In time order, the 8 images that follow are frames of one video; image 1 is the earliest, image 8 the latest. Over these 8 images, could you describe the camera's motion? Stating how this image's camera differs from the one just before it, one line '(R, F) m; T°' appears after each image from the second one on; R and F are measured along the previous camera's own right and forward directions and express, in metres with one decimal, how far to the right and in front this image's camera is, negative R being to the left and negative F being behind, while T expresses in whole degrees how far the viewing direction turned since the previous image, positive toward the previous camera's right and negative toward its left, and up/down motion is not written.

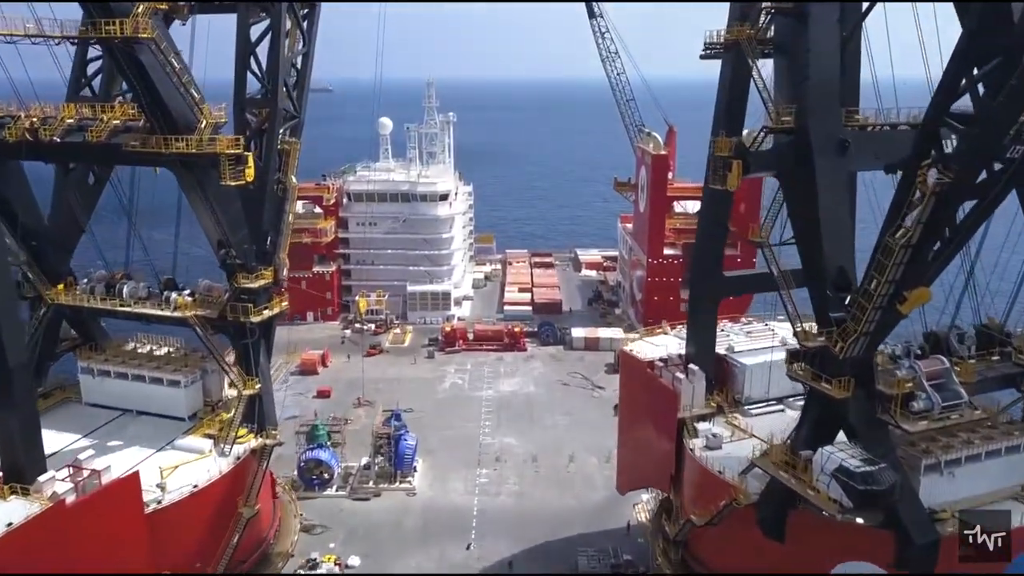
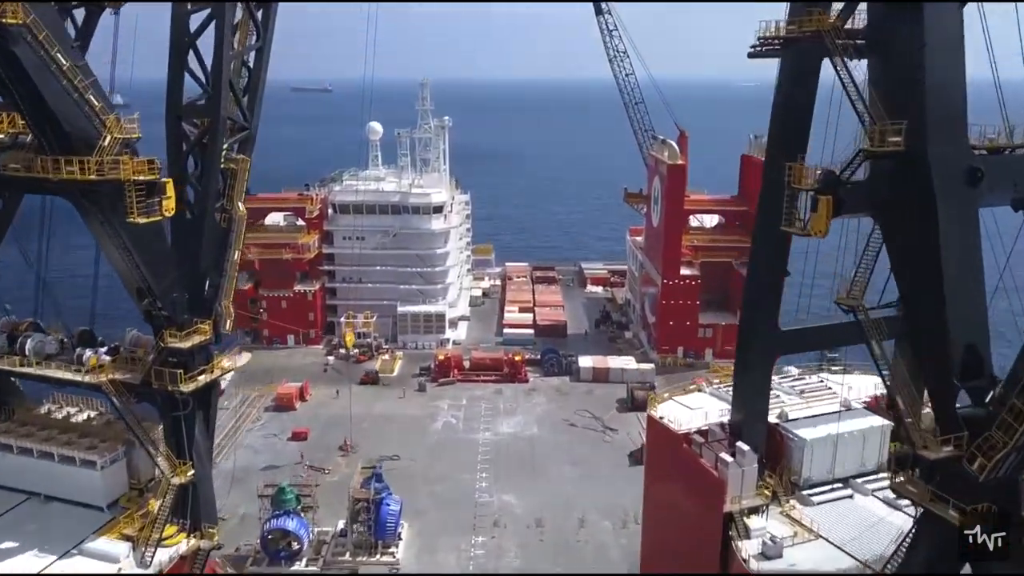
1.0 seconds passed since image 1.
(-0.1, +5.8) m; 0°
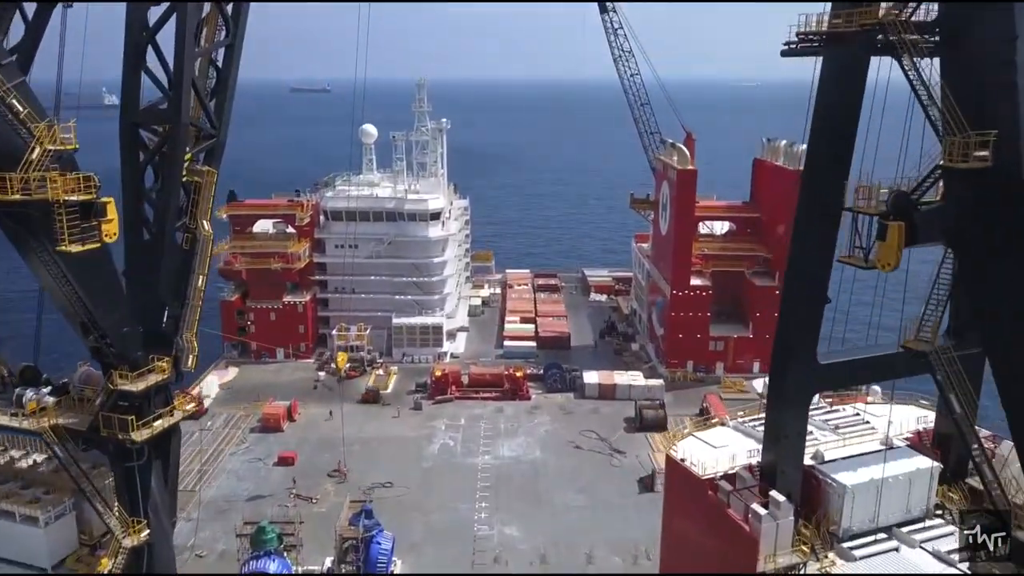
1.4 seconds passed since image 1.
(0.0, +2.8) m; 0°
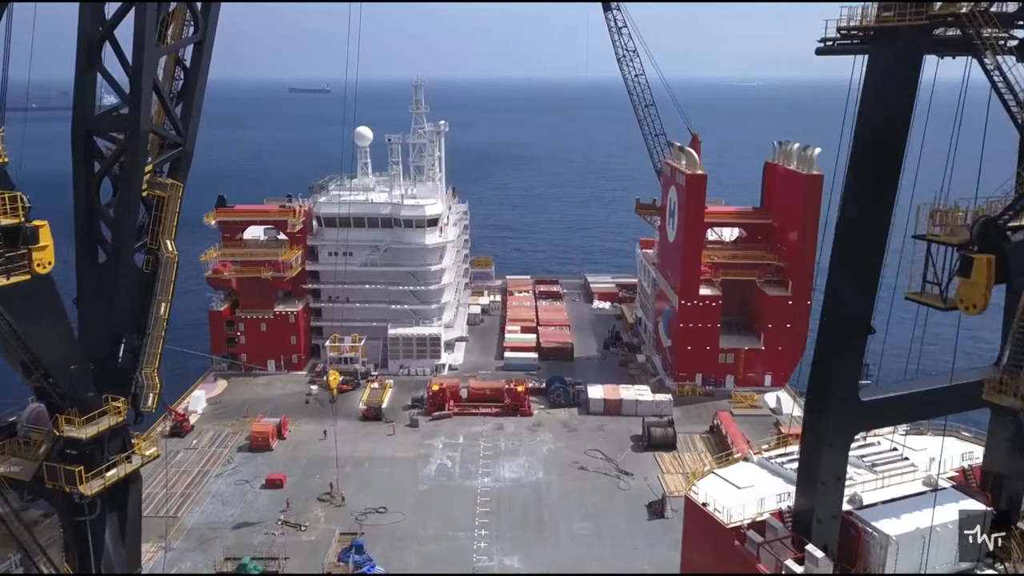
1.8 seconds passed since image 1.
(-0.1, +2.3) m; 0°
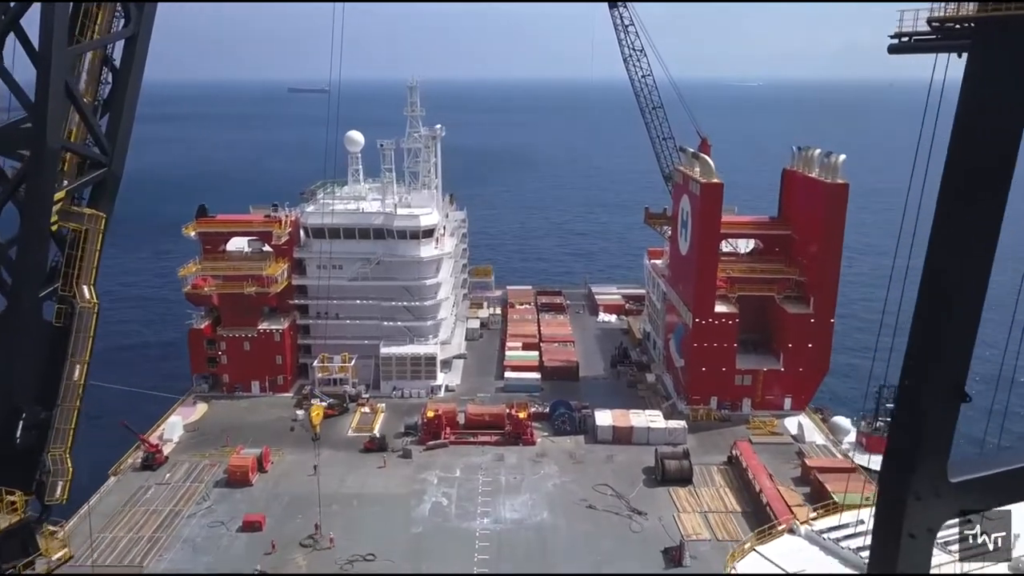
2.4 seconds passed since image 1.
(-0.1, +3.6) m; 0°
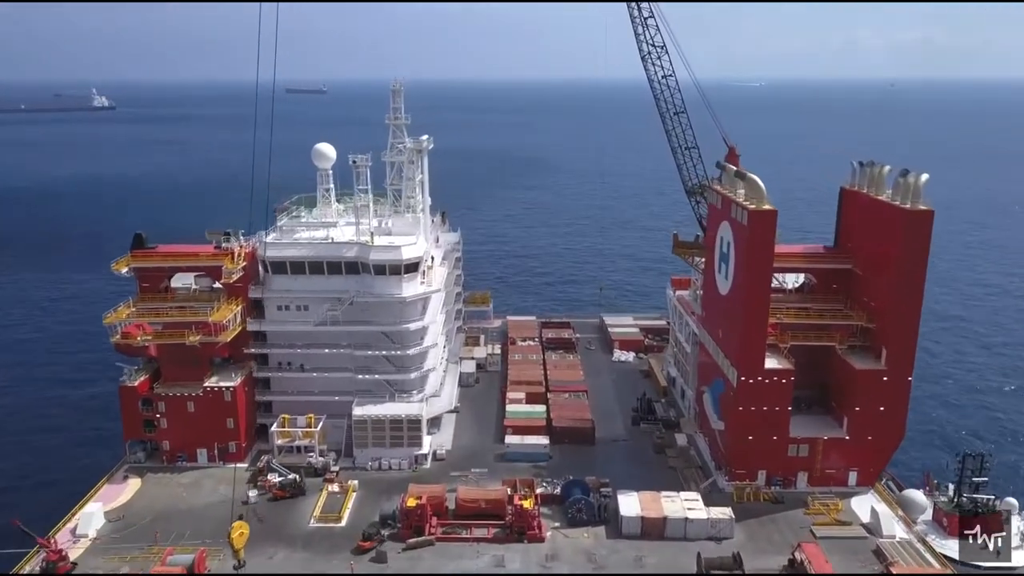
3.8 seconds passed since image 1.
(-0.1, +8.9) m; 0°
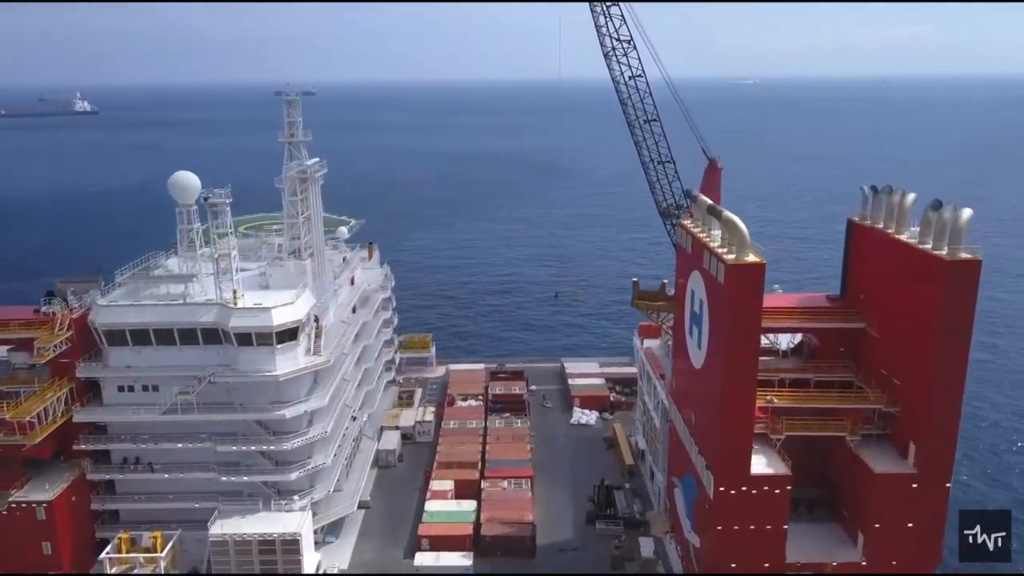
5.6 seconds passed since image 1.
(+2.9, +10.0) m; 0°
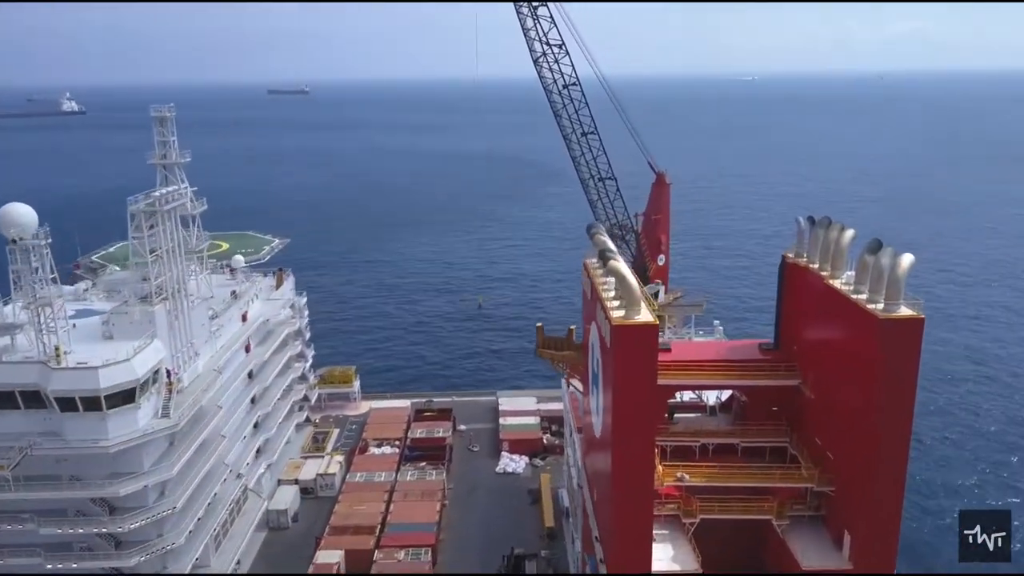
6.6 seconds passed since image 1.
(+3.5, +4.8) m; 0°
